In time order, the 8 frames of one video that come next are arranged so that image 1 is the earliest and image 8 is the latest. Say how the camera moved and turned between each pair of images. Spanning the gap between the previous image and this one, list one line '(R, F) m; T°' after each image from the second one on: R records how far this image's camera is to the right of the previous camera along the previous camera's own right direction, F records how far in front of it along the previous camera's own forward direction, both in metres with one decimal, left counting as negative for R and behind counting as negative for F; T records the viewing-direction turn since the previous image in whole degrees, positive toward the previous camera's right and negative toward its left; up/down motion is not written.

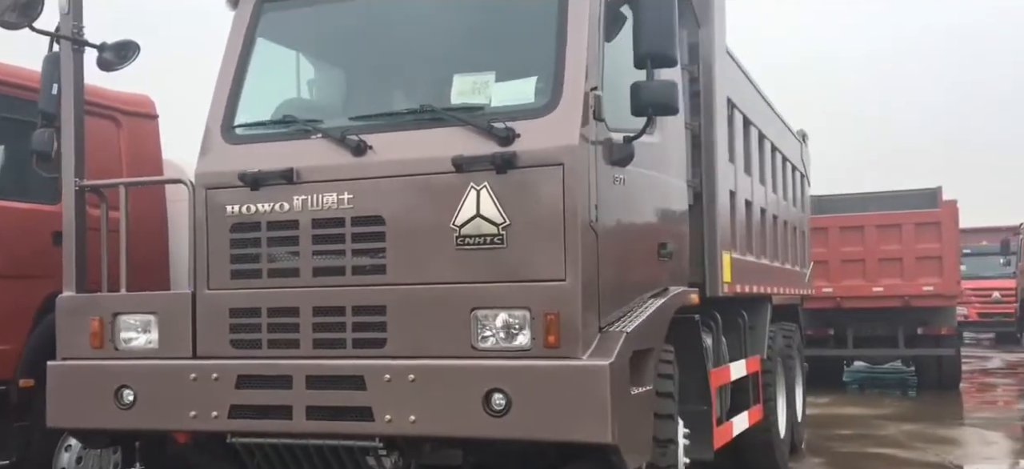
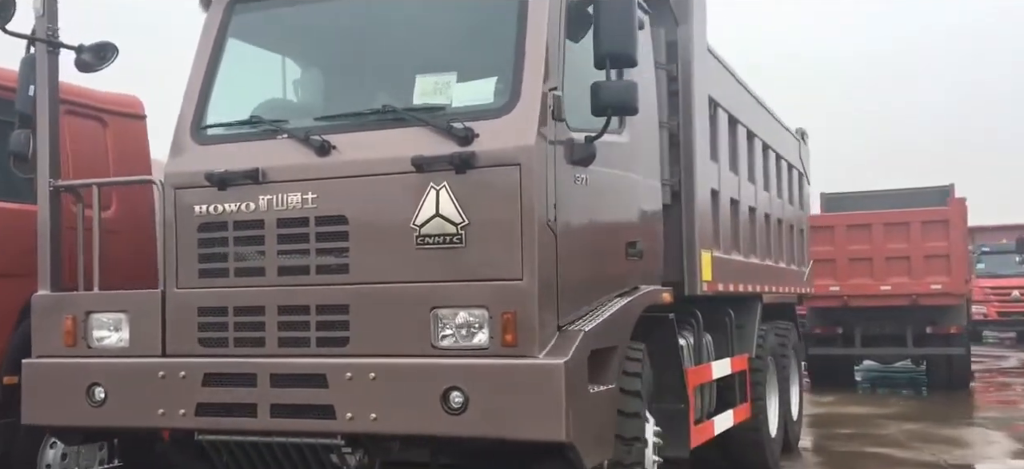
(+0.2, 0.0) m; -1°
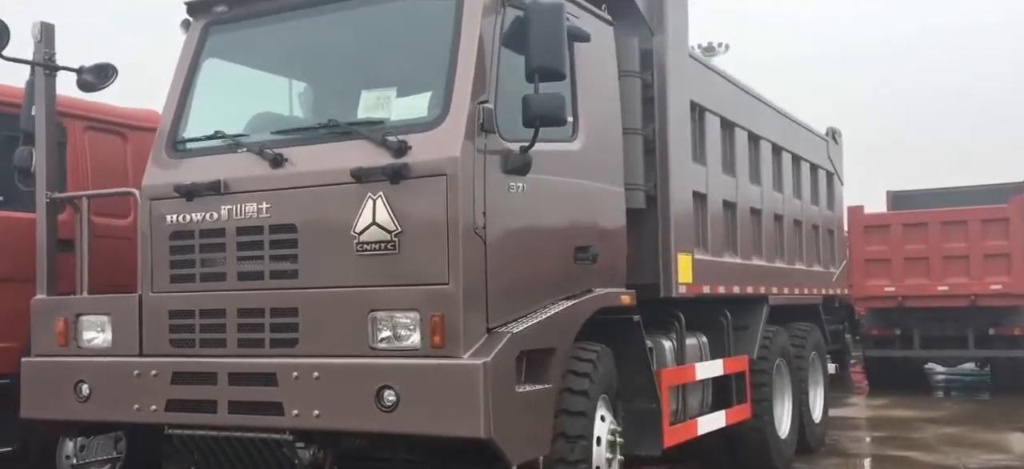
(+0.7, -0.2) m; -5°
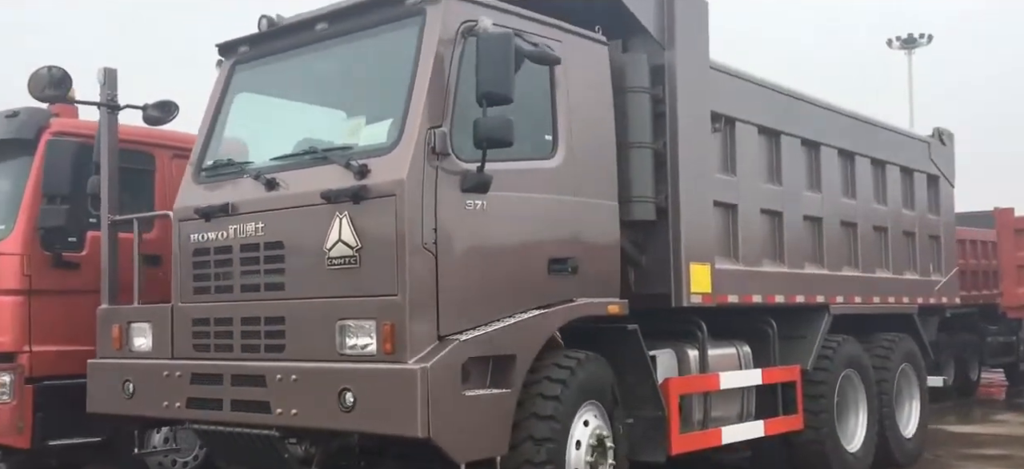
(+1.1, -0.2) m; -11°
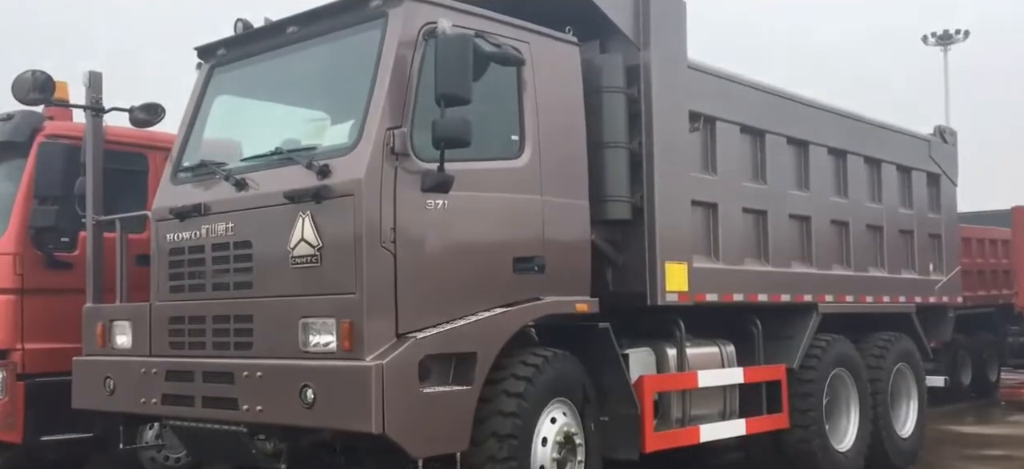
(+0.3, -0.1) m; -2°
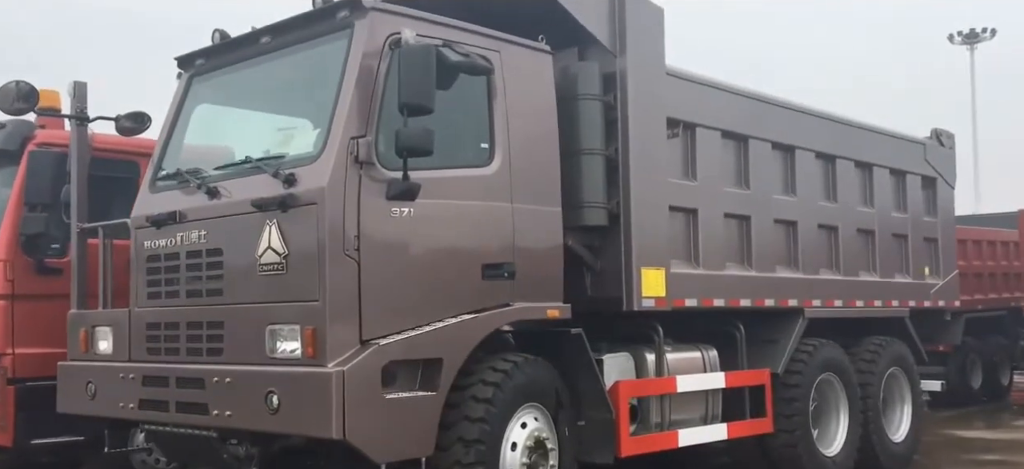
(+0.3, 0.0) m; -1°
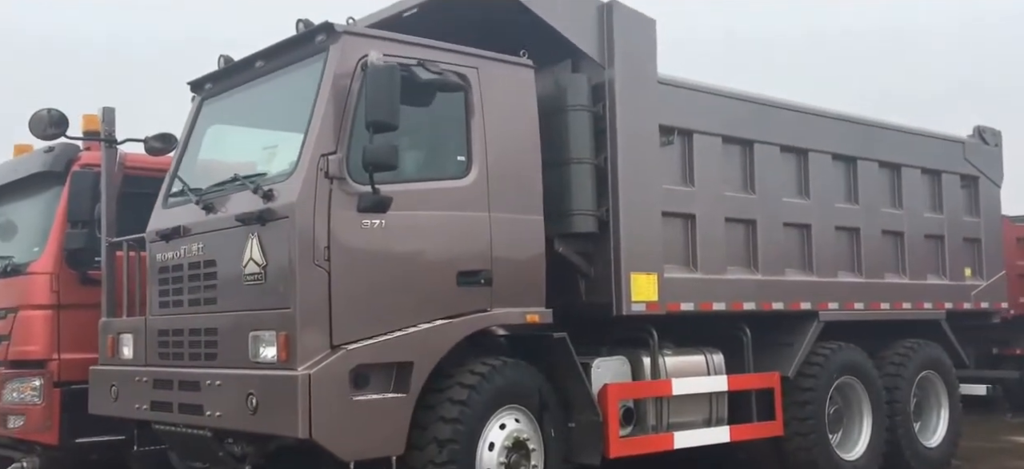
(+0.7, -0.2) m; -6°
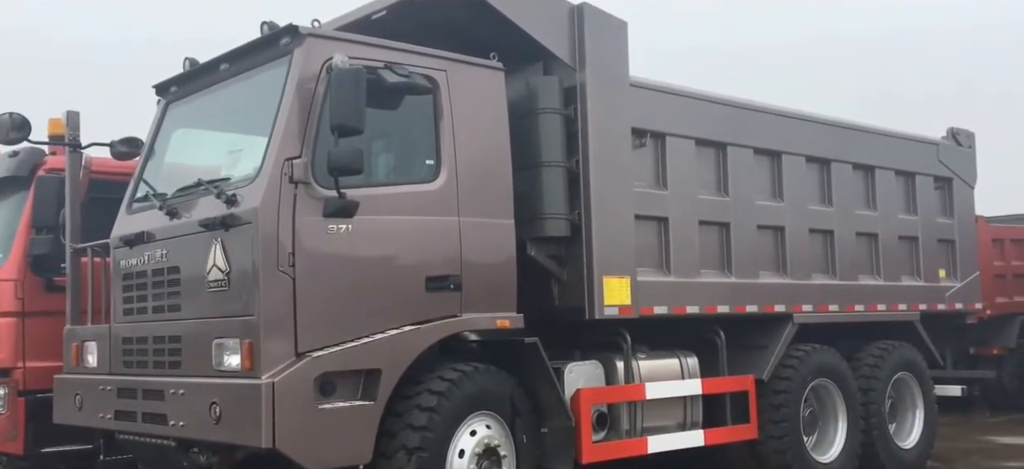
(+0.1, +0.1) m; +1°
